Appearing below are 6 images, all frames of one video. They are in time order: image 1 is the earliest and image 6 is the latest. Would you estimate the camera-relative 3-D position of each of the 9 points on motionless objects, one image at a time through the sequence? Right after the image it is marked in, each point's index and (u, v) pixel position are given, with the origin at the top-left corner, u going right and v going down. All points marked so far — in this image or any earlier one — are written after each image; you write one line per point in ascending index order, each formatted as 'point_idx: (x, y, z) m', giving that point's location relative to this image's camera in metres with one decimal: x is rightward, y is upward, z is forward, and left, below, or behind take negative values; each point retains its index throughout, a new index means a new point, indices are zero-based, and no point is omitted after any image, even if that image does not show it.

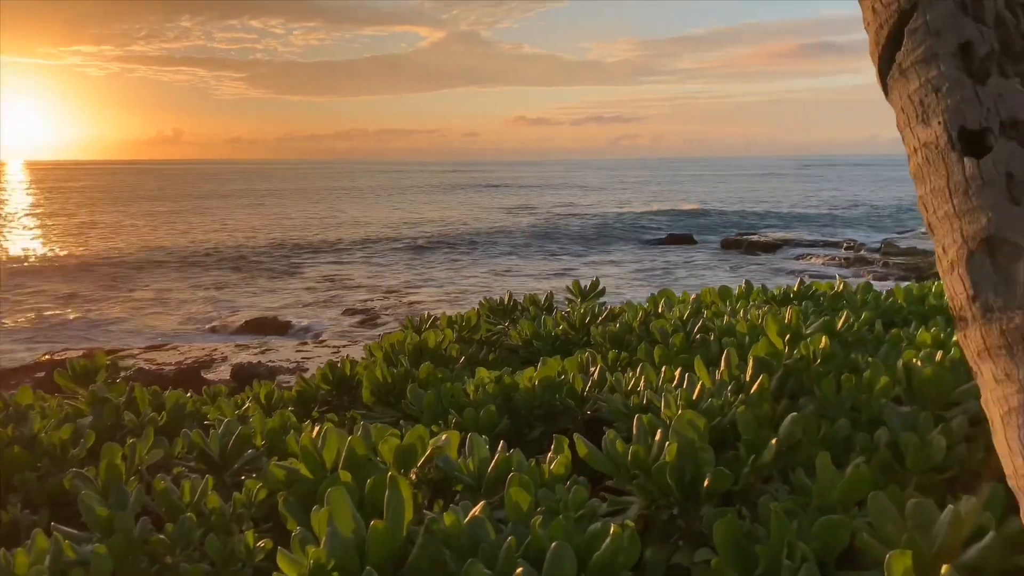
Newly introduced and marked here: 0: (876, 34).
0: (+0.9, +0.6, +2.0) m
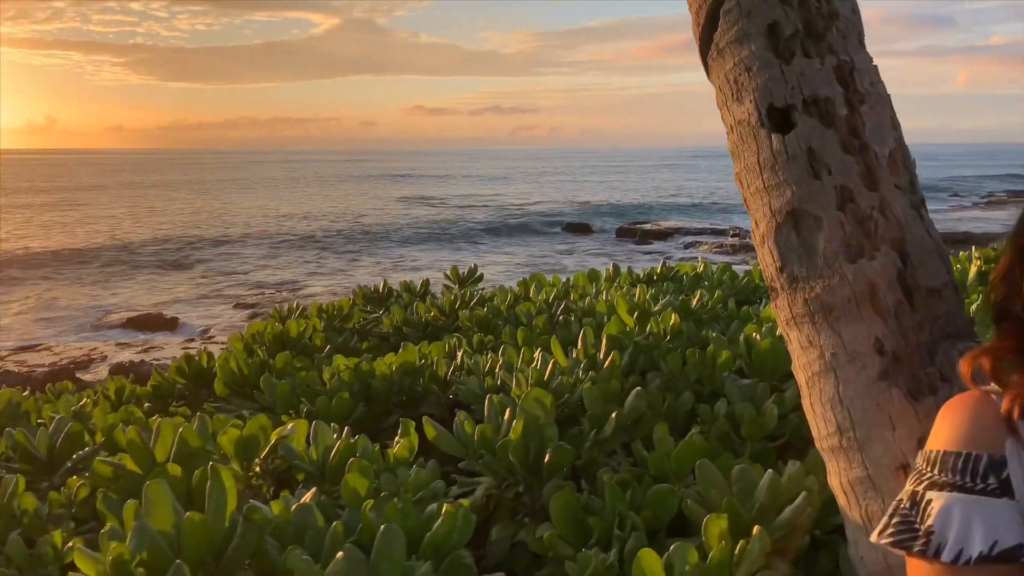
0: (+0.5, +0.7, +2.0) m
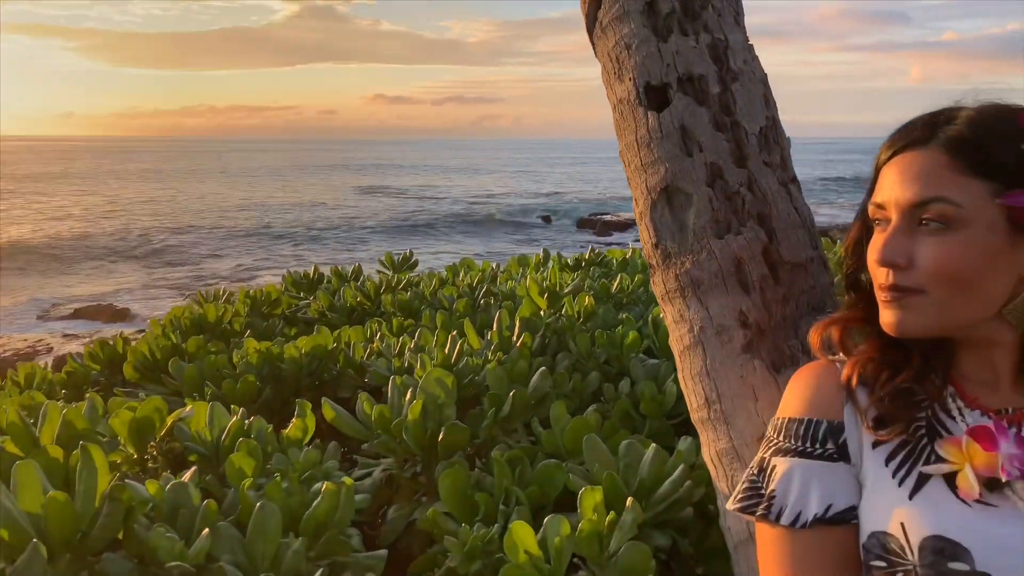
0: (+0.2, +0.7, +2.0) m
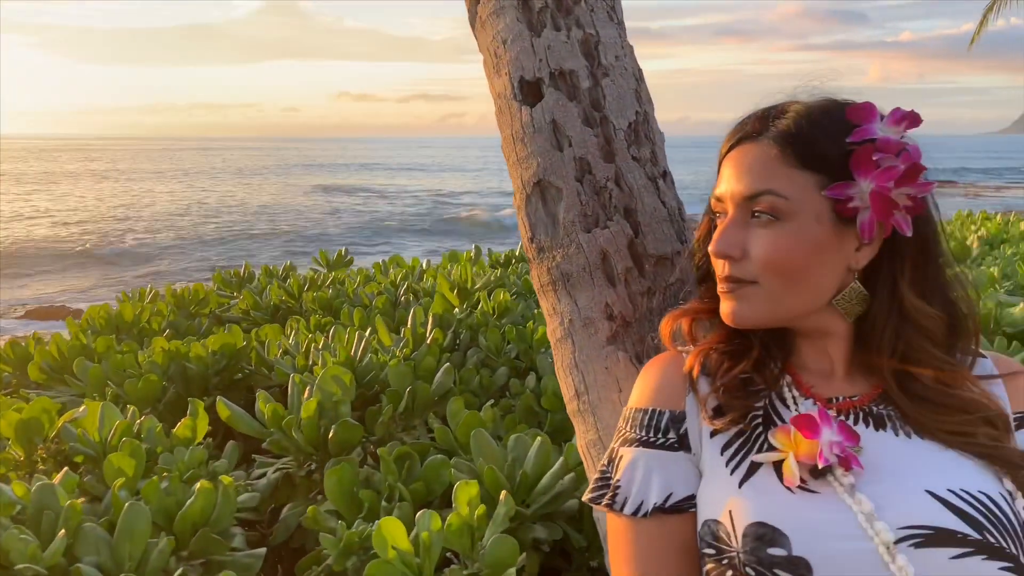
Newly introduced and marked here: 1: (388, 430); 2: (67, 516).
0: (-0.1, +0.7, +2.0) m
1: (-0.4, -0.4, +2.4) m
2: (-0.9, -0.5, +1.7) m
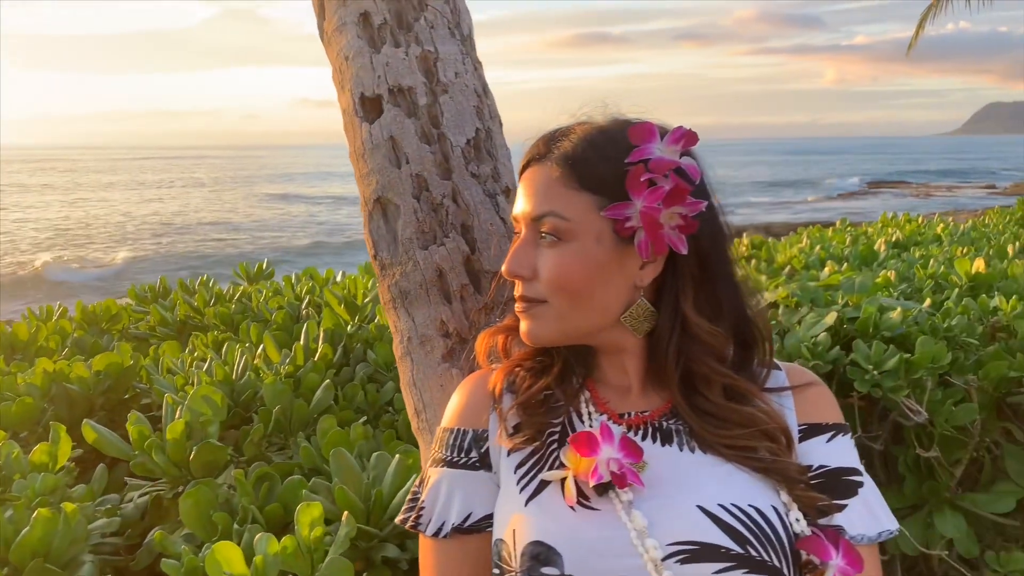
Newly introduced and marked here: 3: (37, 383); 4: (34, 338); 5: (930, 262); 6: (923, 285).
0: (-0.5, +0.7, +2.0) m
1: (-0.7, -0.5, +2.4) m
2: (-1.3, -0.5, +1.7) m
3: (-1.7, -0.3, +2.9) m
4: (-2.2, -0.2, +3.8) m
5: (+2.2, +0.1, +4.3) m
6: (+1.9, 0.0, +3.7) m
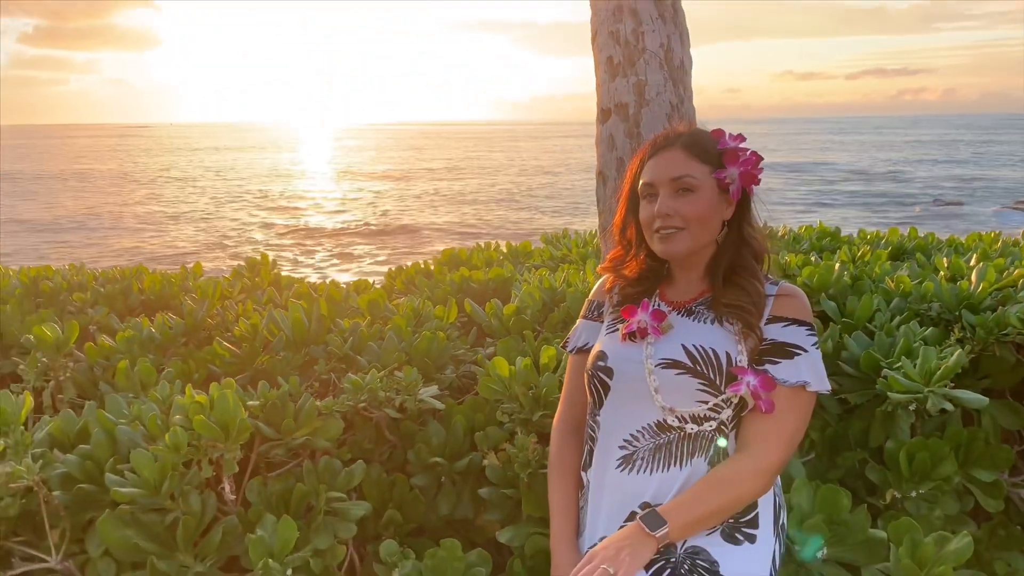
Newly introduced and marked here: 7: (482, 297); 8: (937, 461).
0: (+0.3, +0.9, +3.2) m
1: (+0.2, -0.2, +3.7) m
2: (-0.6, -0.2, +3.4) m
3: (-0.3, 0.0, +4.6) m
4: (-0.3, +0.2, +5.7) m
5: (+3.8, +0.1, +3.8) m
6: (+3.2, 0.0, +3.5) m
7: (-0.2, -0.1, +4.6) m
8: (+1.6, -0.6, +3.0) m
